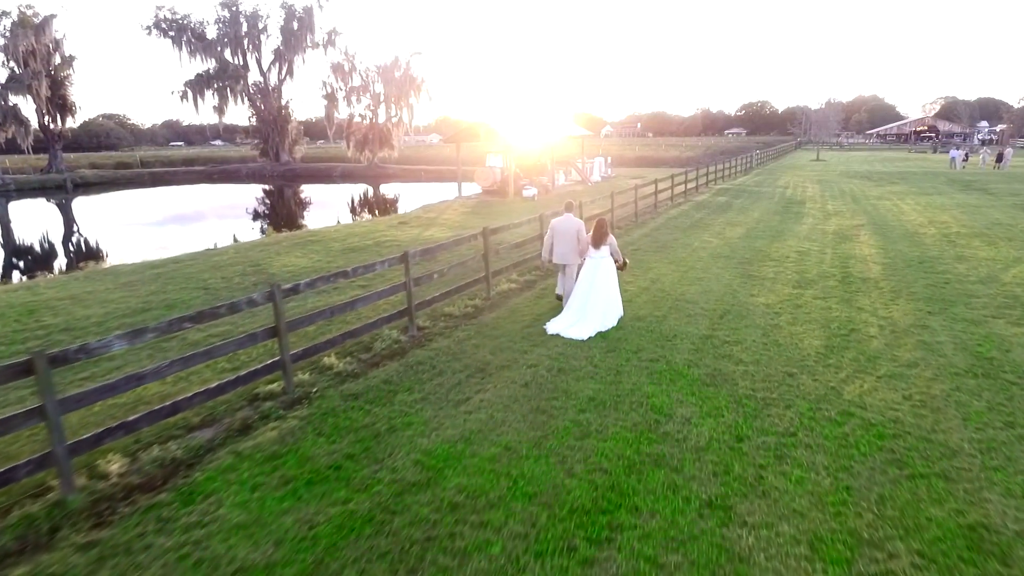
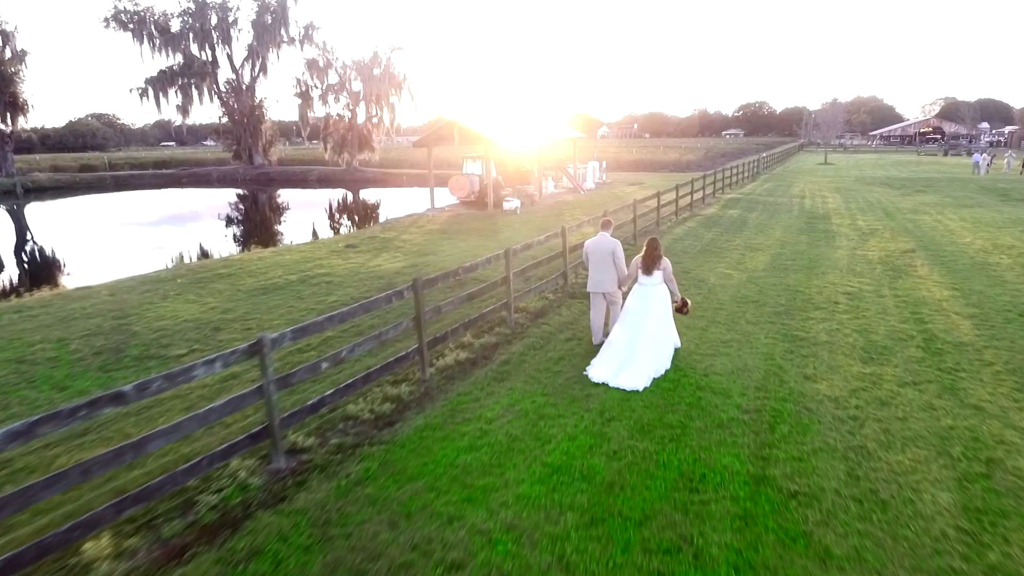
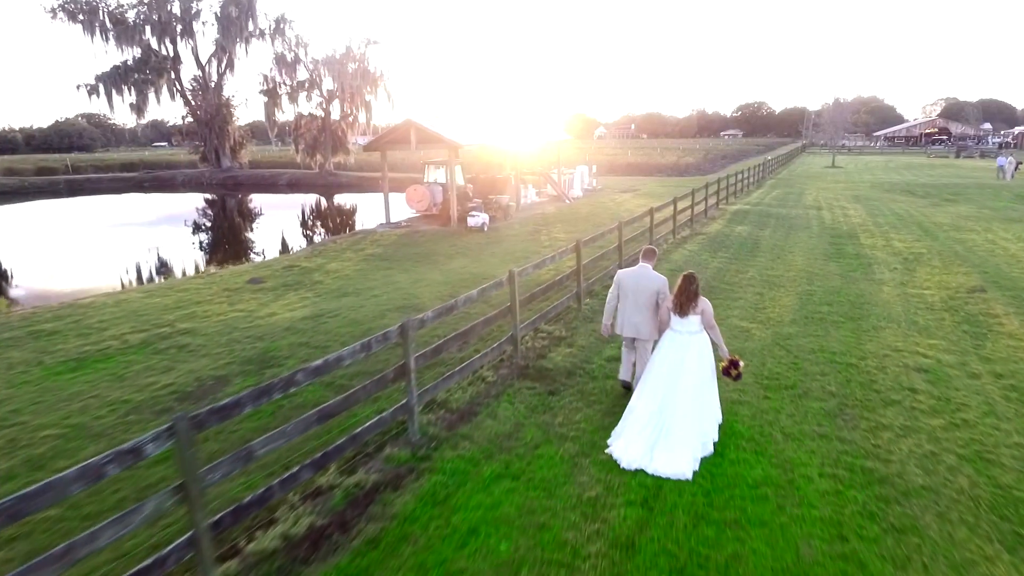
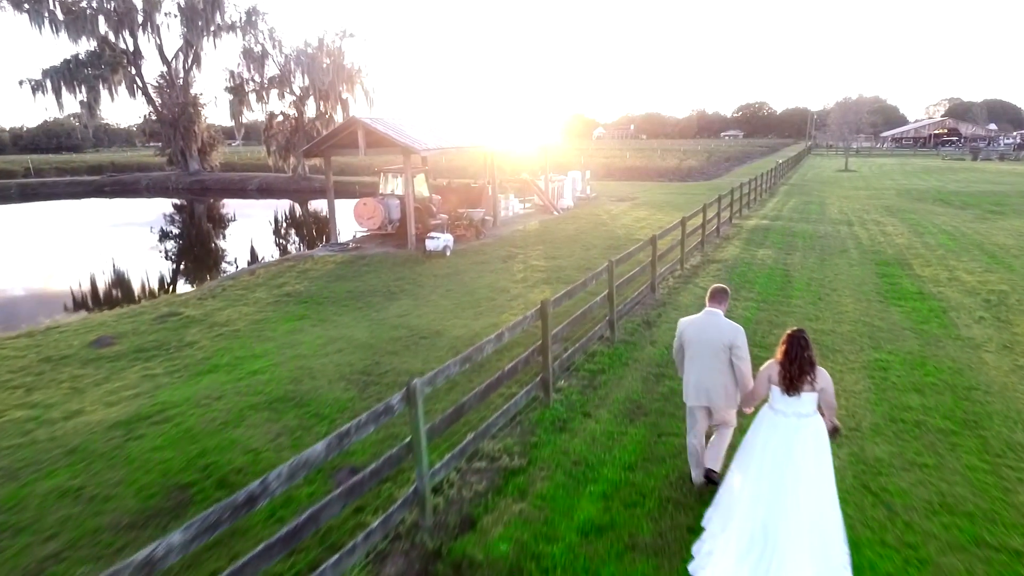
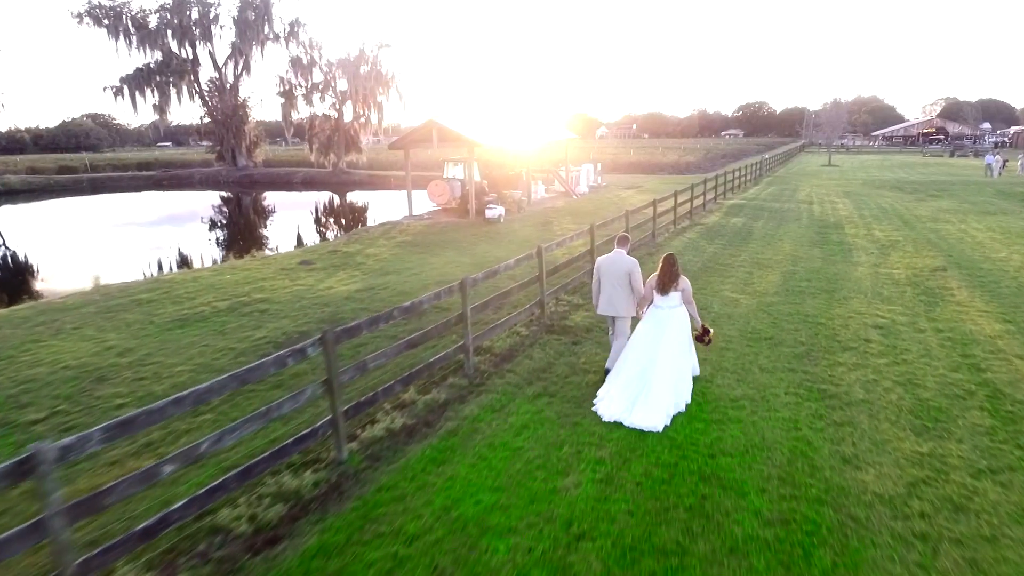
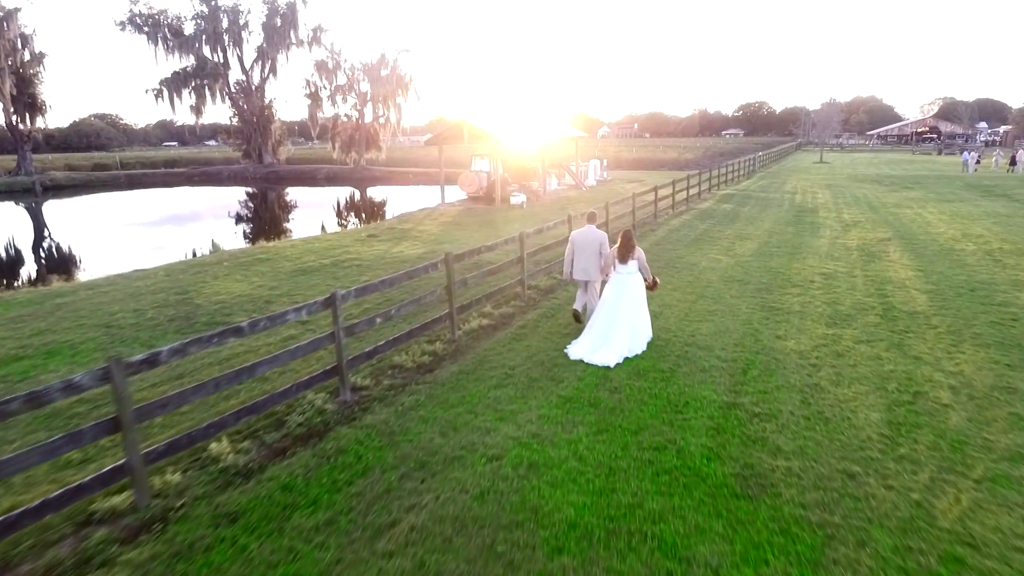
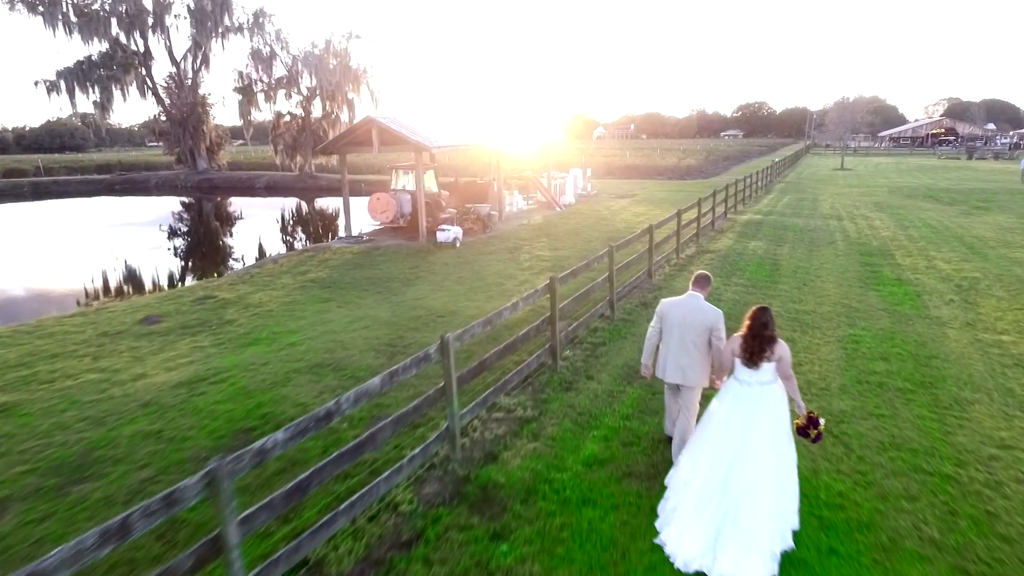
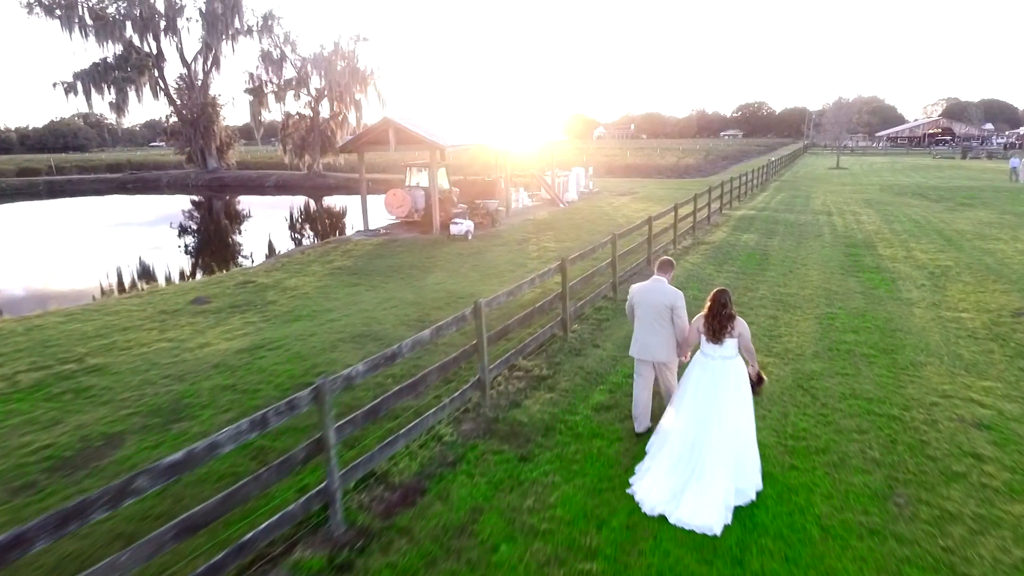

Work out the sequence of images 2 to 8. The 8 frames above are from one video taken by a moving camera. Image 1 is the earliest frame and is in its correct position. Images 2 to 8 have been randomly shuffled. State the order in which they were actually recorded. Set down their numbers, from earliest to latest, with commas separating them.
6, 2, 5, 3, 8, 7, 4
